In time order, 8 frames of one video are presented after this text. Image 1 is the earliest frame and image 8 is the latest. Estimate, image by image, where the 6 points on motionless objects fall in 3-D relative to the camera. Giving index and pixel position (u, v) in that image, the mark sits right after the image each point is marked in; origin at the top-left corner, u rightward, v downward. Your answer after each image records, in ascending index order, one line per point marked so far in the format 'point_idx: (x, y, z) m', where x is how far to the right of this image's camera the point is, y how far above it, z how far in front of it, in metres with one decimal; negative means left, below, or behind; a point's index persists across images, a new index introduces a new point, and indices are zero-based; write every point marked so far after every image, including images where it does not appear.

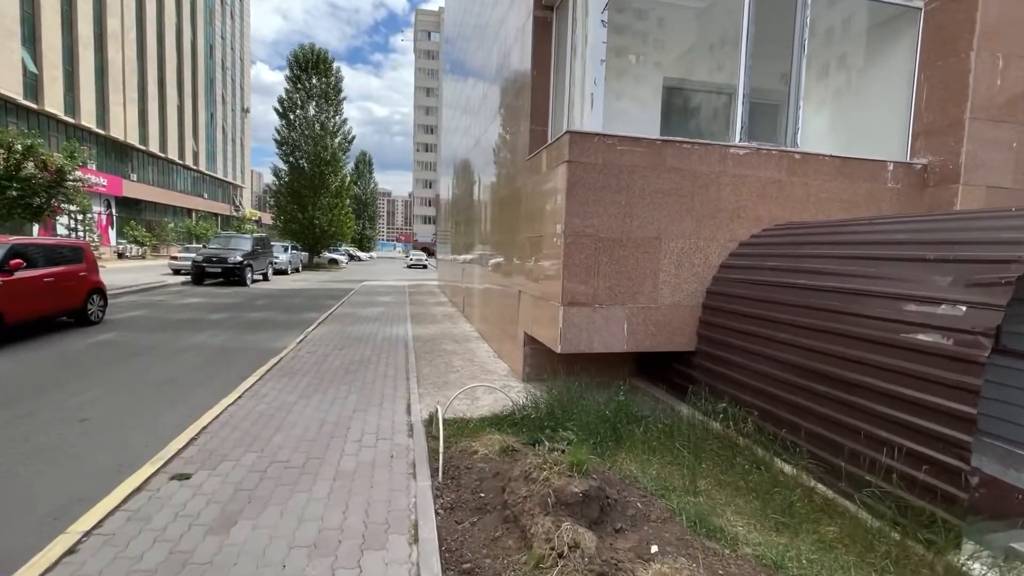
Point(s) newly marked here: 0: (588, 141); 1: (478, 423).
0: (+0.8, +1.5, +4.7) m
1: (-0.3, -1.3, +4.7) m
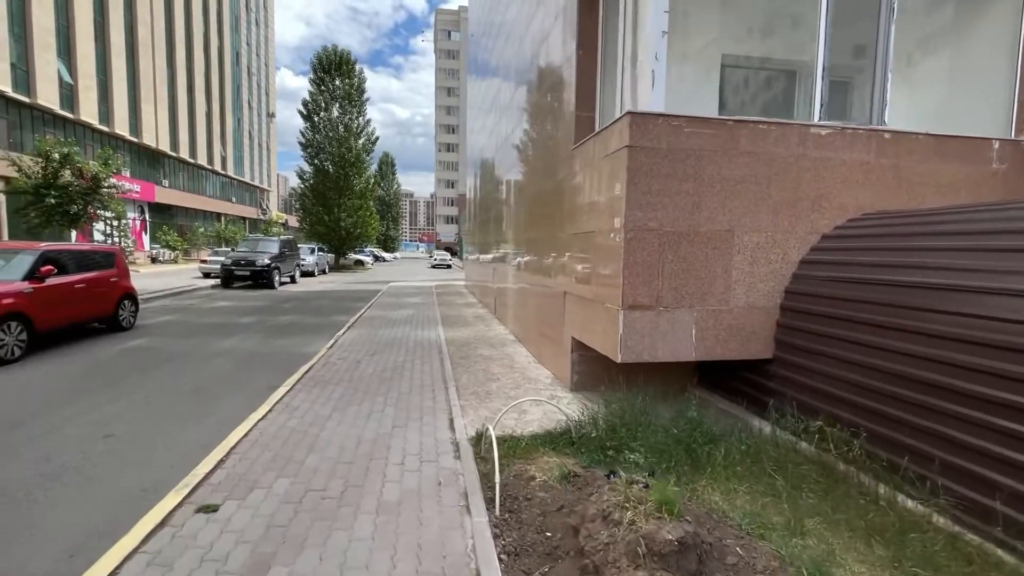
0: (+1.2, +1.5, +4.2) m
1: (+0.2, -1.3, +4.2) m
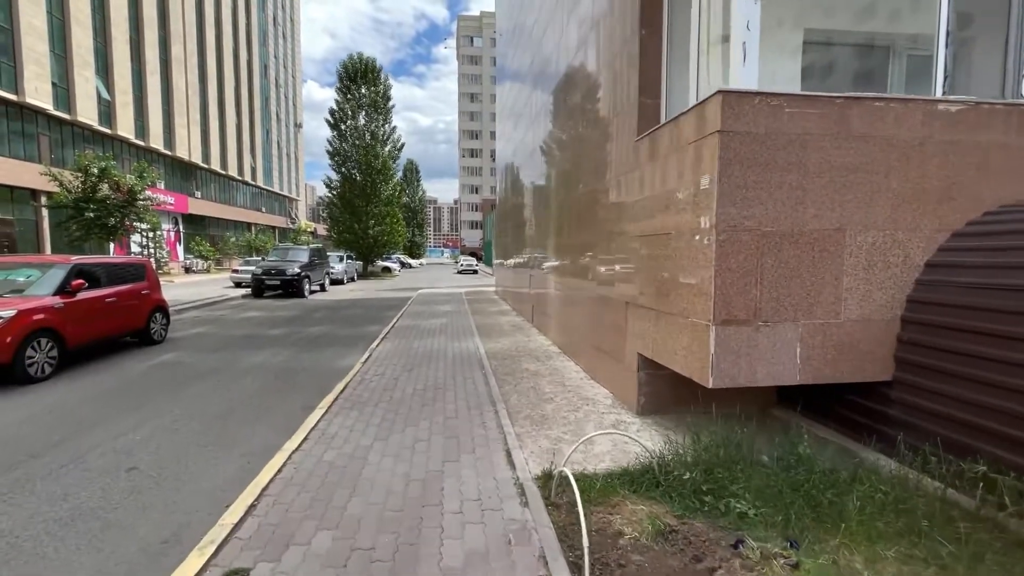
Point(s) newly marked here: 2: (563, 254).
0: (+1.7, +1.4, +3.5) m
1: (+0.7, -1.4, +3.5) m
2: (+0.9, +0.7, +9.1) m
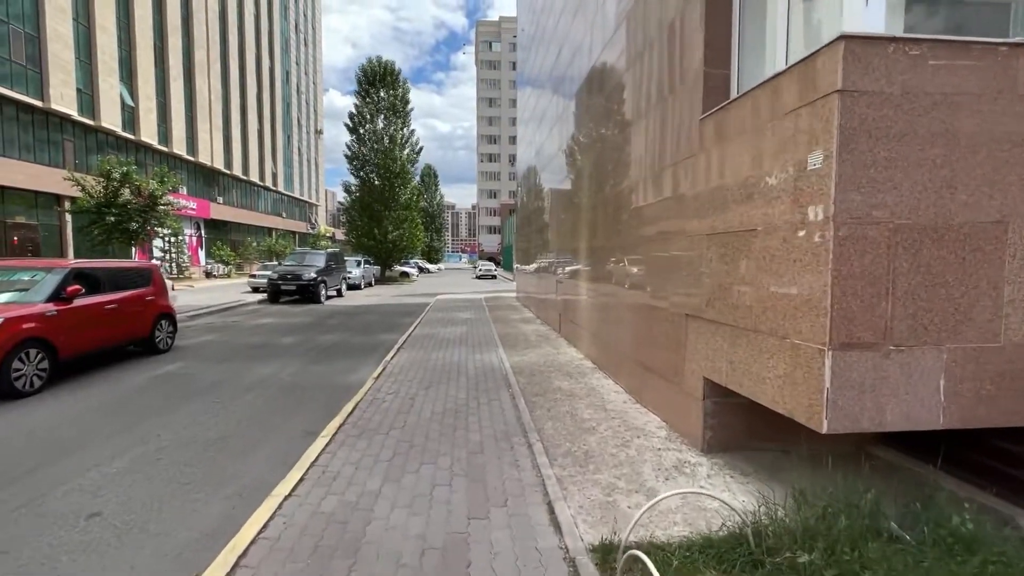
0: (+2.0, +1.3, +2.6) m
1: (+1.0, -1.5, +2.6) m
2: (+1.4, +0.5, +8.3) m
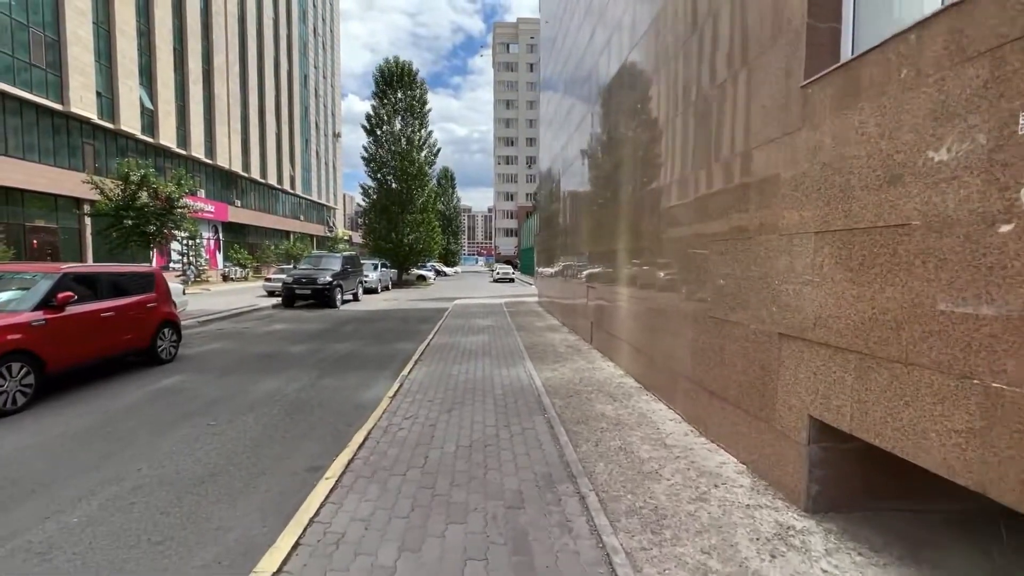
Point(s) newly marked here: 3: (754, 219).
0: (+2.3, +1.2, +1.7) m
1: (+1.3, -1.6, +1.7) m
2: (+1.9, +0.4, +7.4) m
3: (+2.0, +0.6, +3.8) m
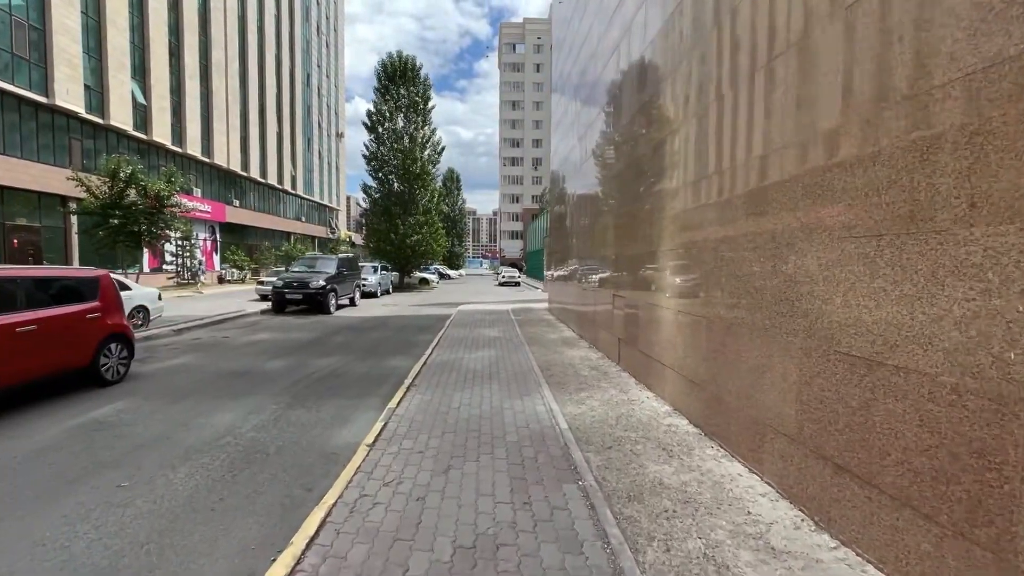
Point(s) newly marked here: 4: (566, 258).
0: (+2.4, +1.1, +0.2) m
1: (+1.4, -1.7, +0.2) m
2: (+2.1, +0.3, +5.8) m
3: (+2.1, +0.4, +2.3) m
4: (+1.9, +1.0, +15.9) m
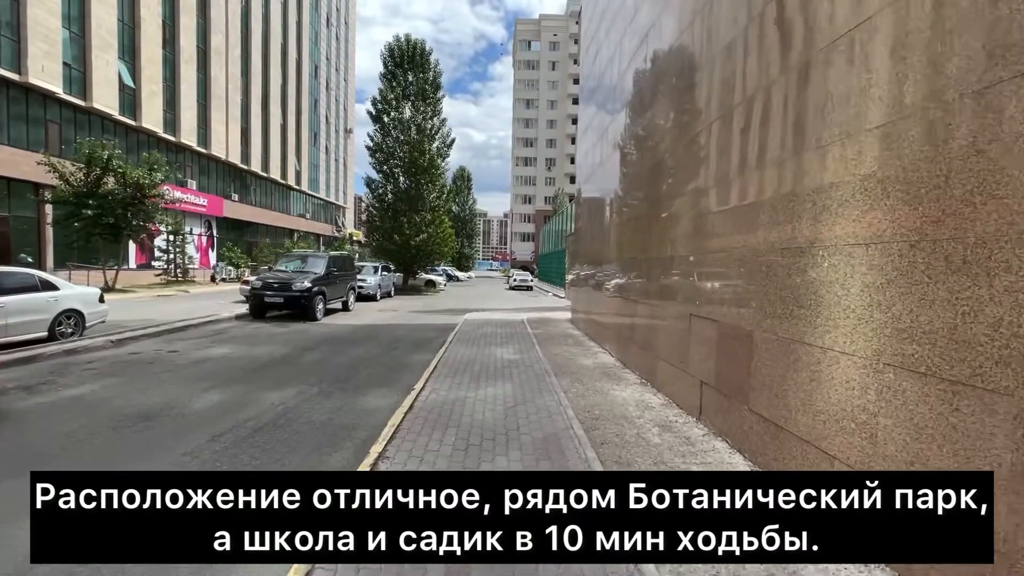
0: (+2.6, +0.9, -2.6) m
1: (+1.5, -1.8, -2.5) m
2: (+2.3, +0.1, +3.1) m
3: (+2.4, +0.3, -0.5) m
4: (+2.4, +0.7, +13.1) m
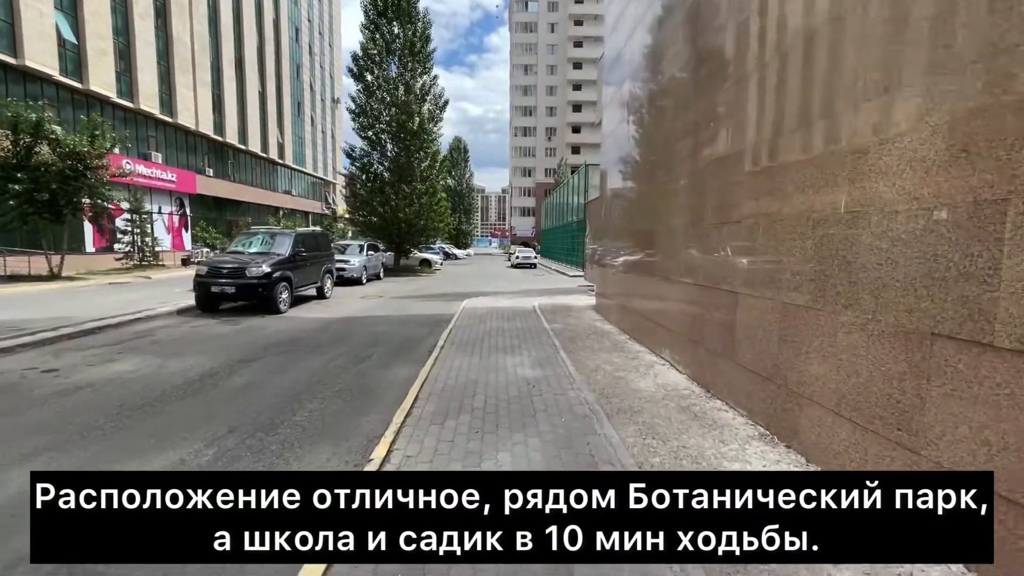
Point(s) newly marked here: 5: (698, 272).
0: (+2.9, +0.6, -5.7) m
1: (+1.8, -2.2, -5.5) m
2: (+2.6, 0.0, 0.0) m
3: (+2.6, 0.0, -3.5) m
4: (+2.6, +1.2, +10.0) m
5: (+2.5, 0.0, +5.9) m
